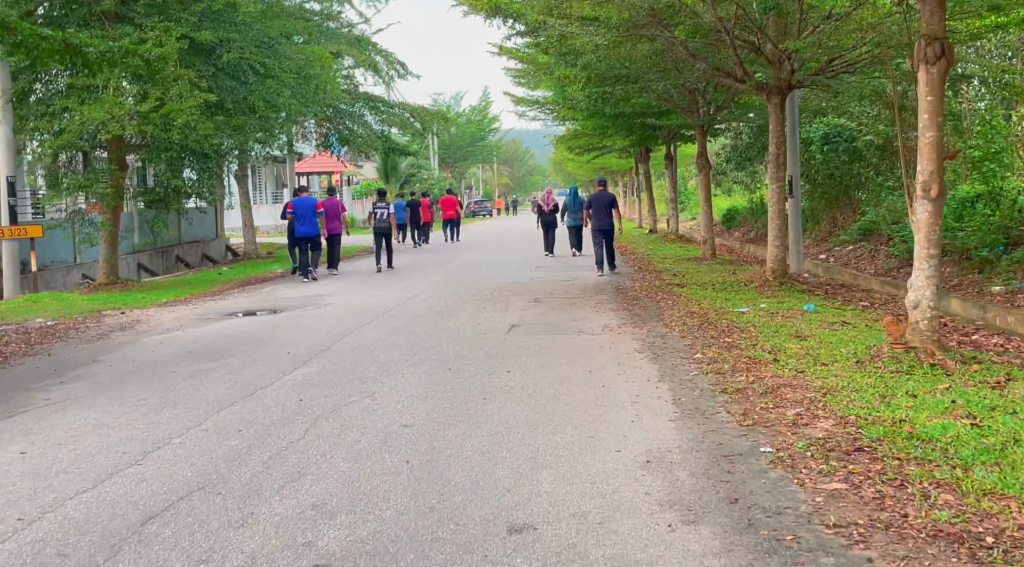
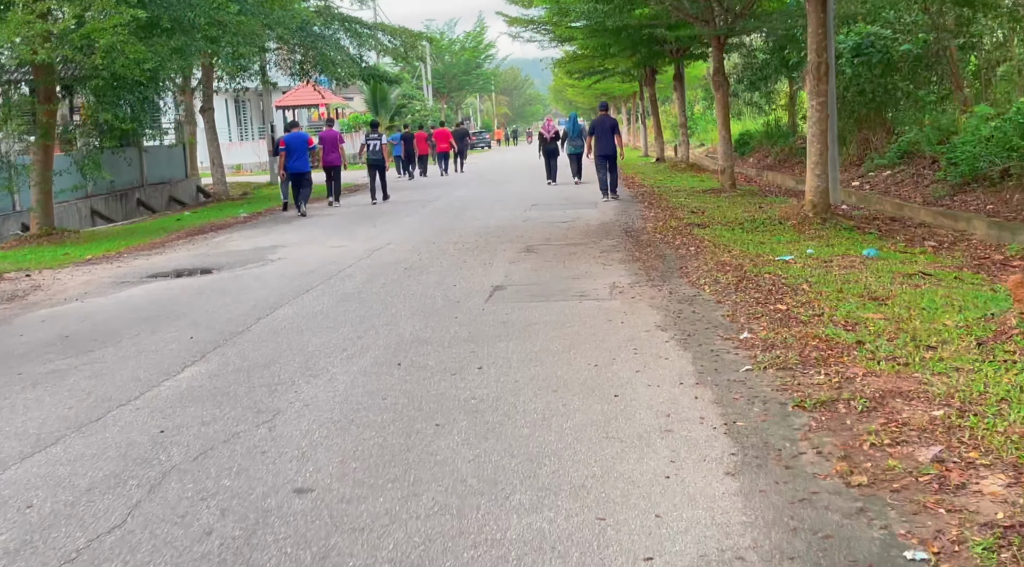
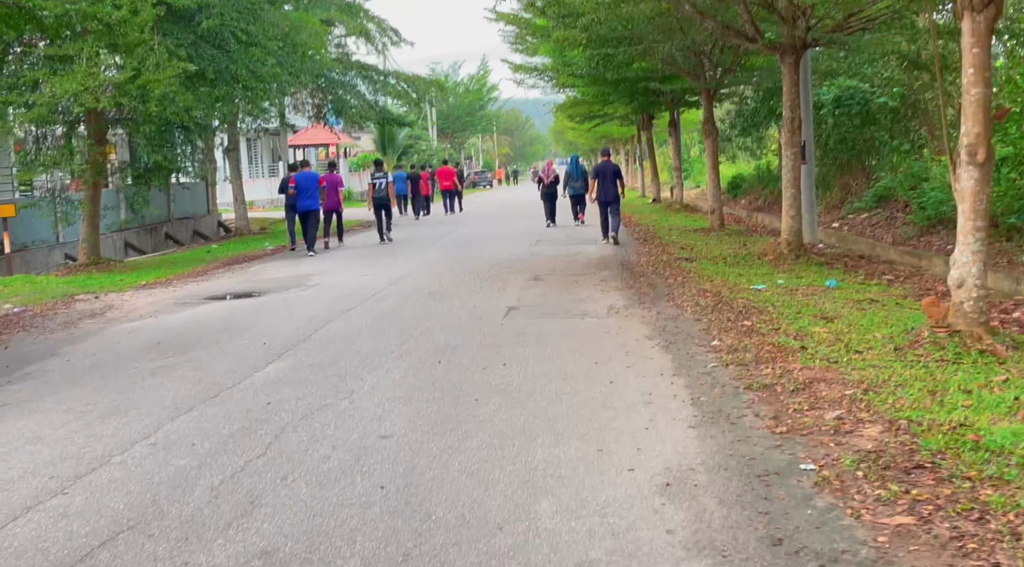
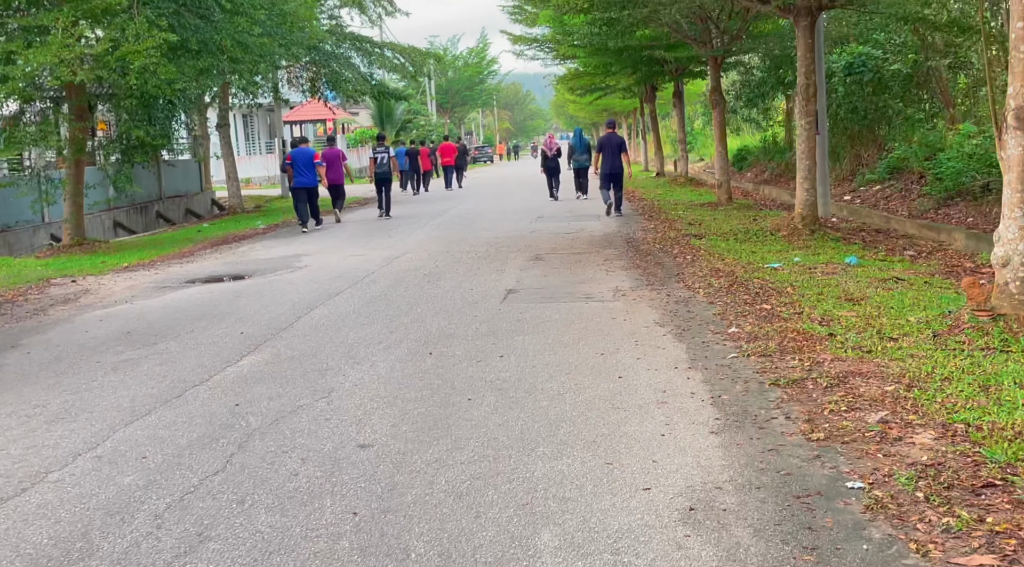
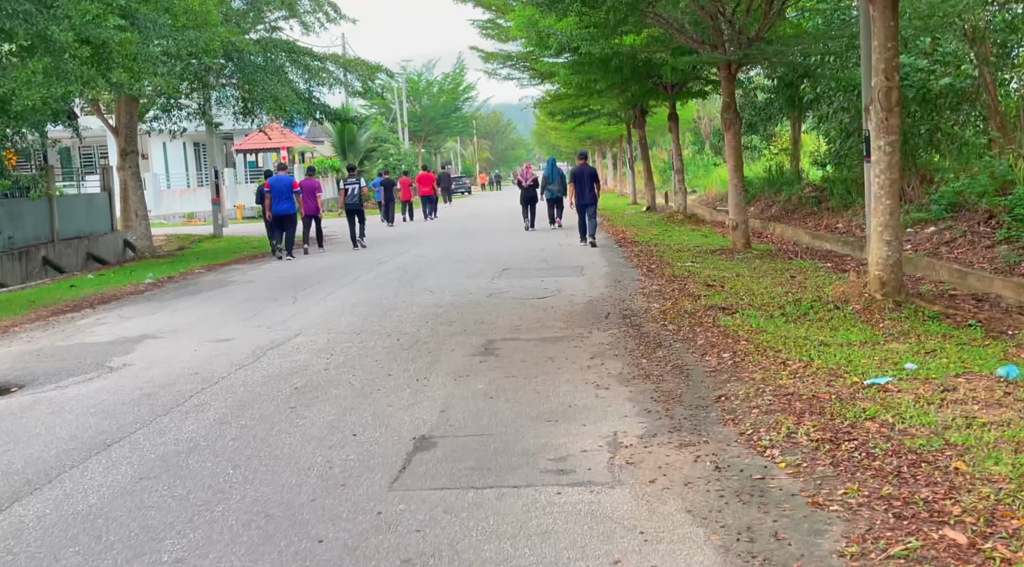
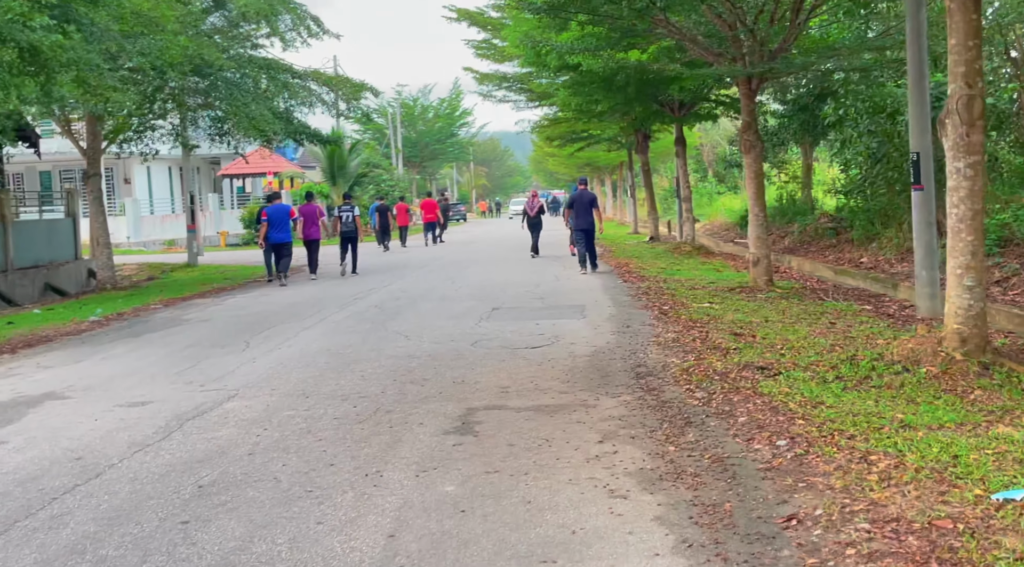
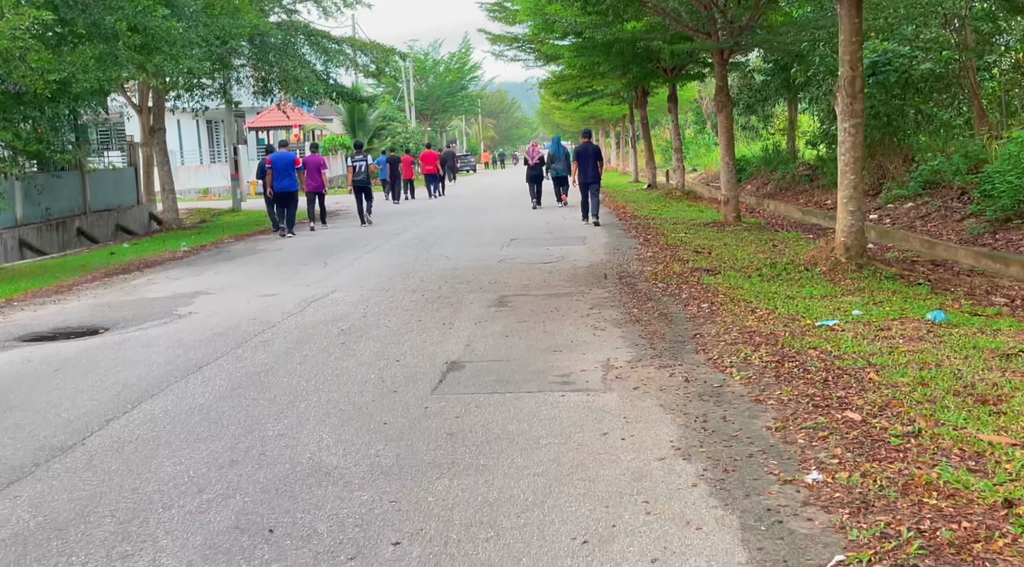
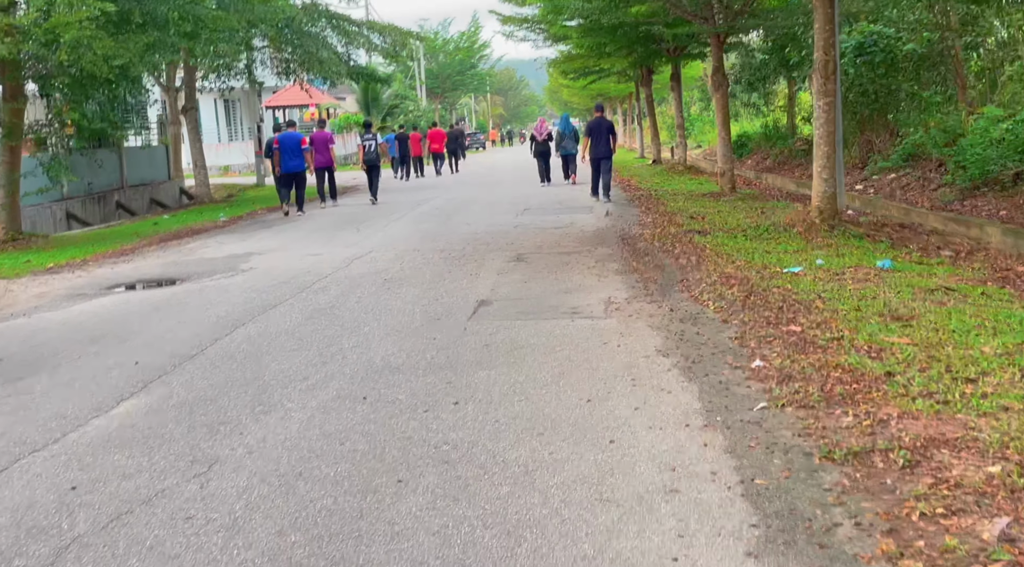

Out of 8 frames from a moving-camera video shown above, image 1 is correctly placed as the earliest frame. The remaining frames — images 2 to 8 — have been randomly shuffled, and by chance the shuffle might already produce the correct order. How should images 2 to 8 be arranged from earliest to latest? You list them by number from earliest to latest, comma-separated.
3, 4, 2, 8, 7, 5, 6
